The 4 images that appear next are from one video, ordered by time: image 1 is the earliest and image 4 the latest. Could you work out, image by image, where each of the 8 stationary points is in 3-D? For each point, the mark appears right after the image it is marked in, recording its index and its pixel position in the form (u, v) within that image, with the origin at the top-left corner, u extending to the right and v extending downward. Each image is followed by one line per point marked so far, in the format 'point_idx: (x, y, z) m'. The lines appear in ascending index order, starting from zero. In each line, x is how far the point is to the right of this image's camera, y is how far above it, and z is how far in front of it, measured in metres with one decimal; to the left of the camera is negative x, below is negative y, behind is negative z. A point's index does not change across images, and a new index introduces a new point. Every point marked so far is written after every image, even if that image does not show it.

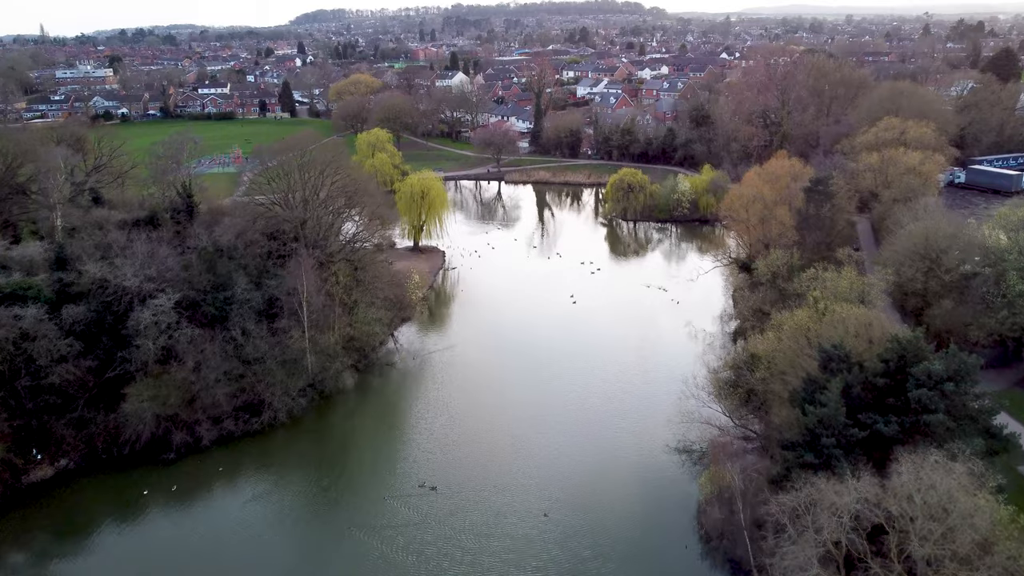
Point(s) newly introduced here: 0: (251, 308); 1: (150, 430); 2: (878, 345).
0: (-6.0, -0.5, +19.5) m
1: (-7.5, -2.9, +17.5) m
2: (+5.9, -1.0, +13.7) m
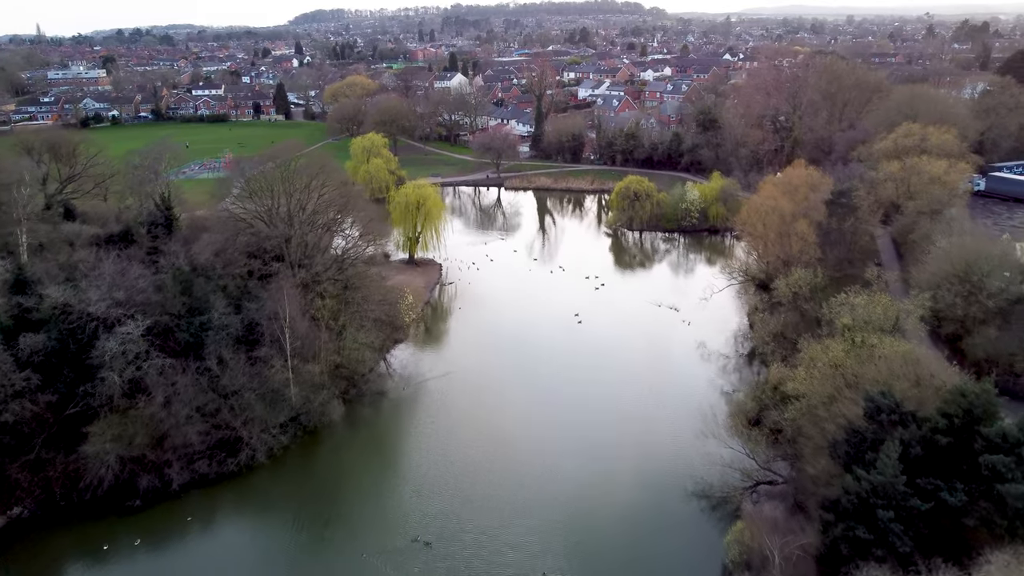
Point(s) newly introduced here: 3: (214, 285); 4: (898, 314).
0: (-6.0, -1.0, +17.9) m
1: (-7.5, -3.5, +15.9) m
2: (+6.0, -1.5, +12.1) m
3: (-6.5, +0.1, +18.4) m
4: (+7.5, -0.5, +16.3) m
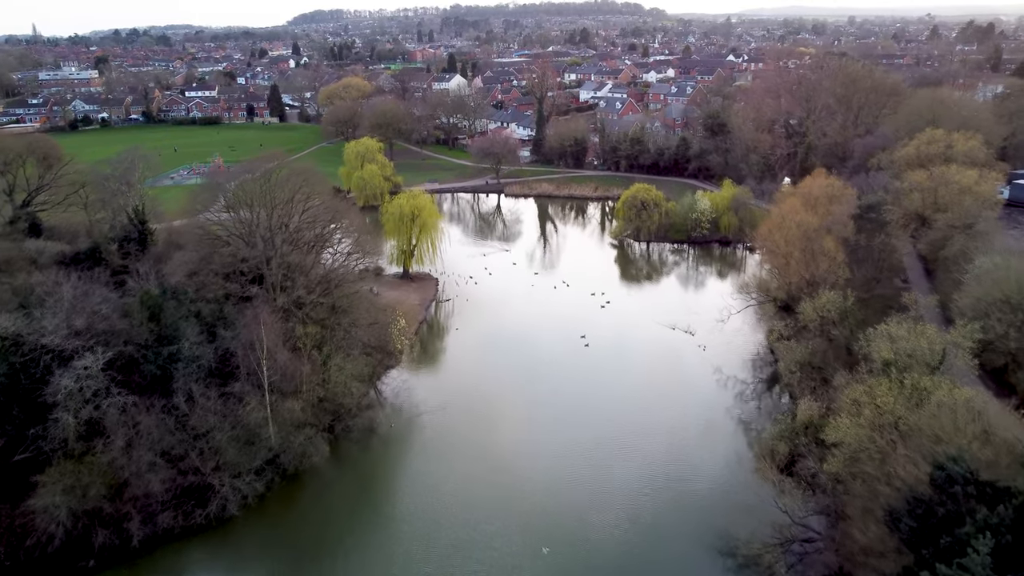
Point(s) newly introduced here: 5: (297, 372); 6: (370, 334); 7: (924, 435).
0: (-6.0, -1.5, +16.1) m
1: (-7.4, -4.0, +14.1) m
2: (+6.0, -2.0, +10.3) m
3: (-6.5, -0.5, +16.6) m
4: (+7.5, -1.0, +14.6) m
5: (-4.4, -1.7, +17.1) m
6: (-3.4, -1.0, +20.0) m
7: (+5.5, -2.0, +11.3) m
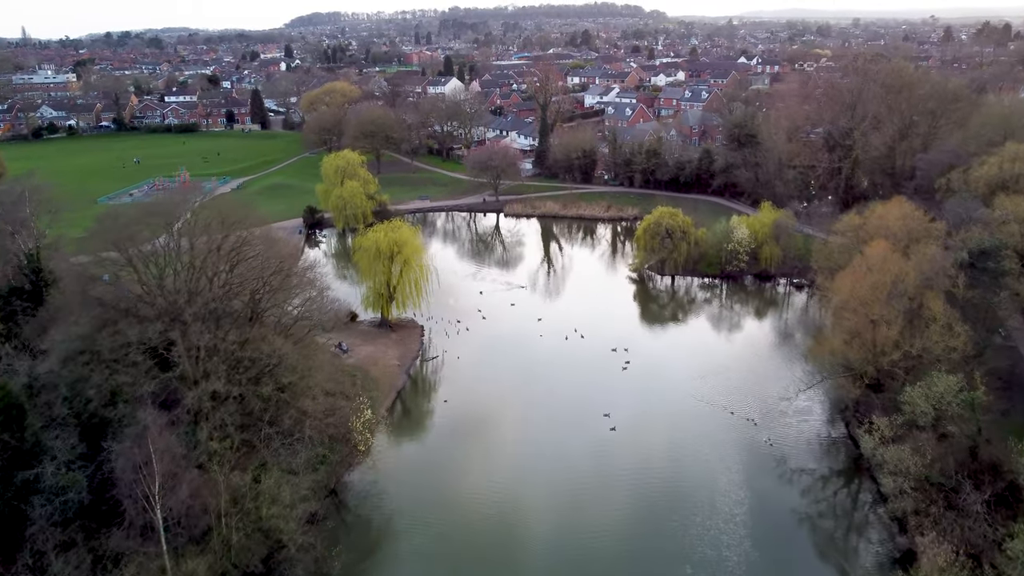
0: (-5.9, -2.9, +11.1) m
1: (-7.4, -5.3, +9.1) m
2: (+6.1, -3.3, +5.3) m
3: (-6.4, -1.8, +11.6) m
4: (+7.6, -2.4, +9.6) m
5: (-4.3, -3.0, +12.1) m
6: (-3.3, -2.4, +15.0) m
7: (+5.6, -3.3, +6.2) m
